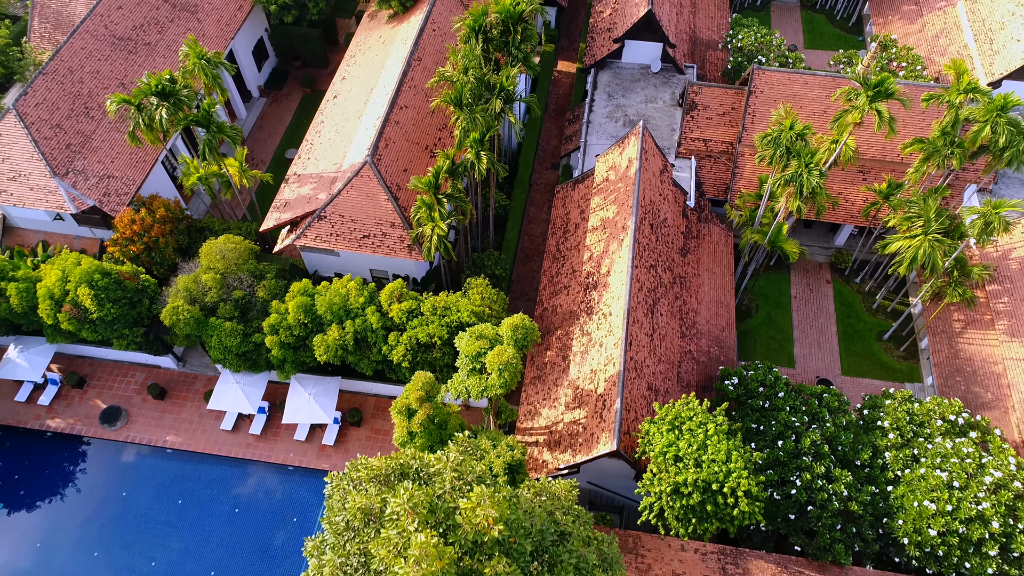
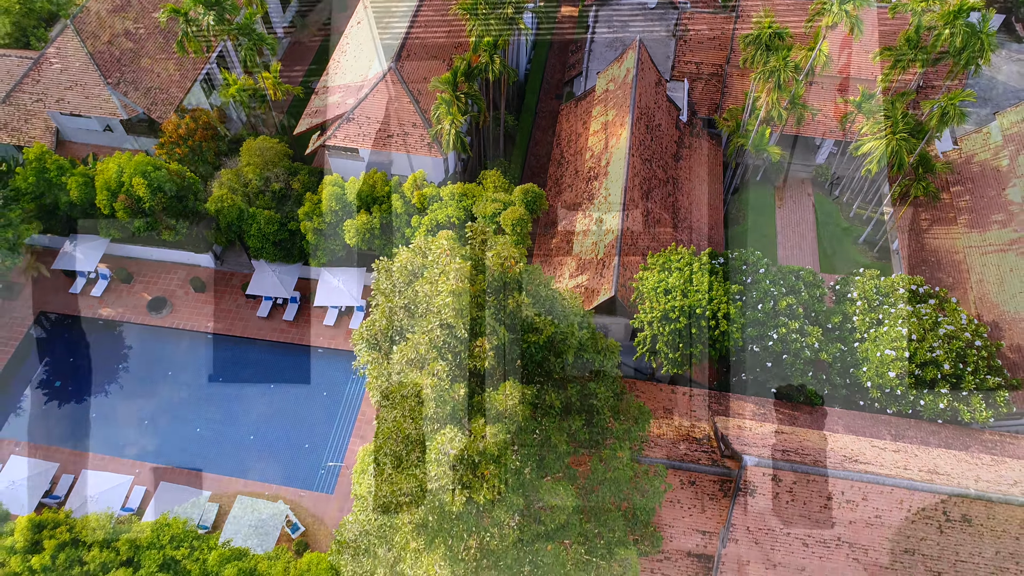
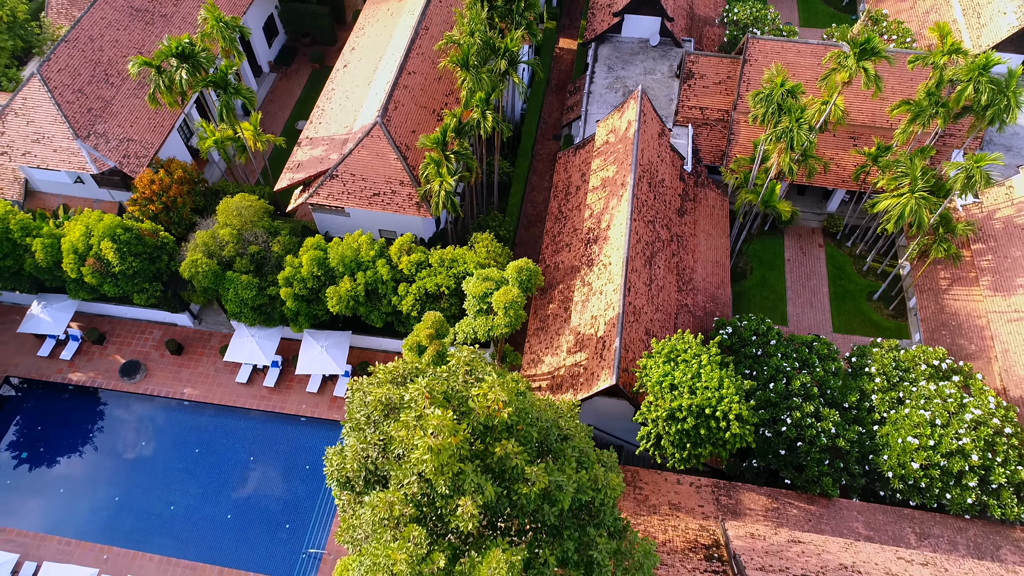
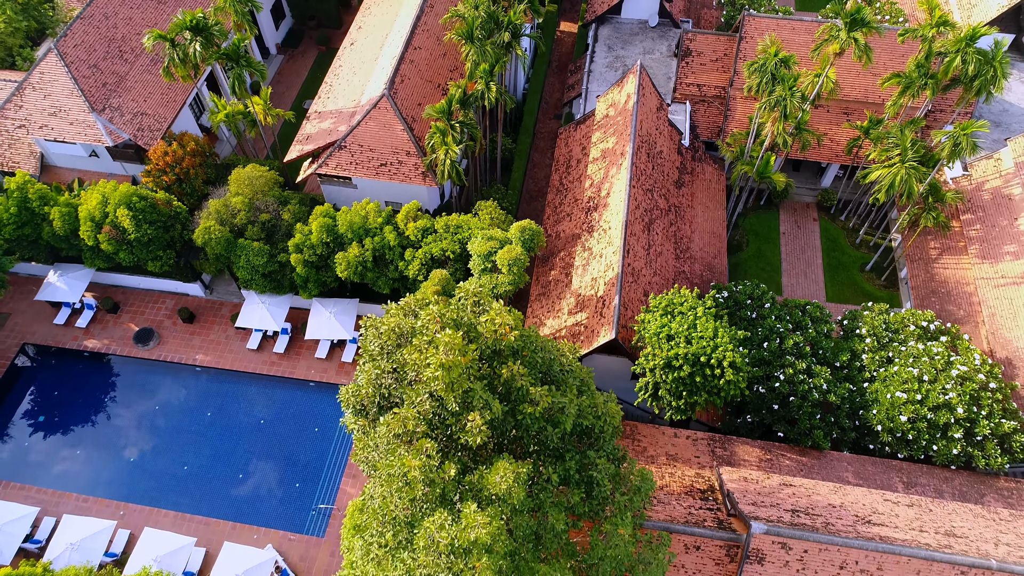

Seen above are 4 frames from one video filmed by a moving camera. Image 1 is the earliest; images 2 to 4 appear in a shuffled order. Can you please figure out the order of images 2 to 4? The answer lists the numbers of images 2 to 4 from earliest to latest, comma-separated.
3, 4, 2
